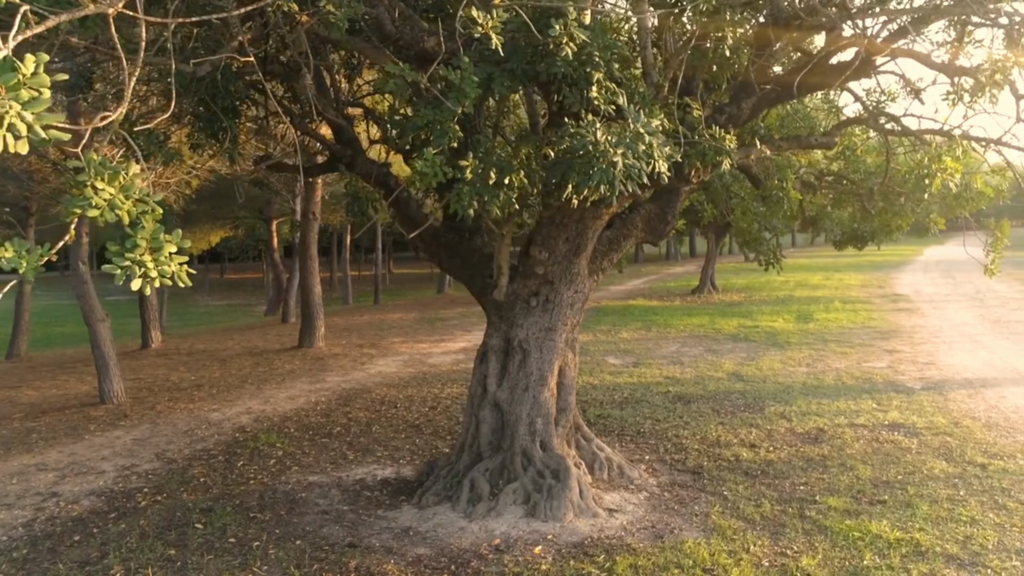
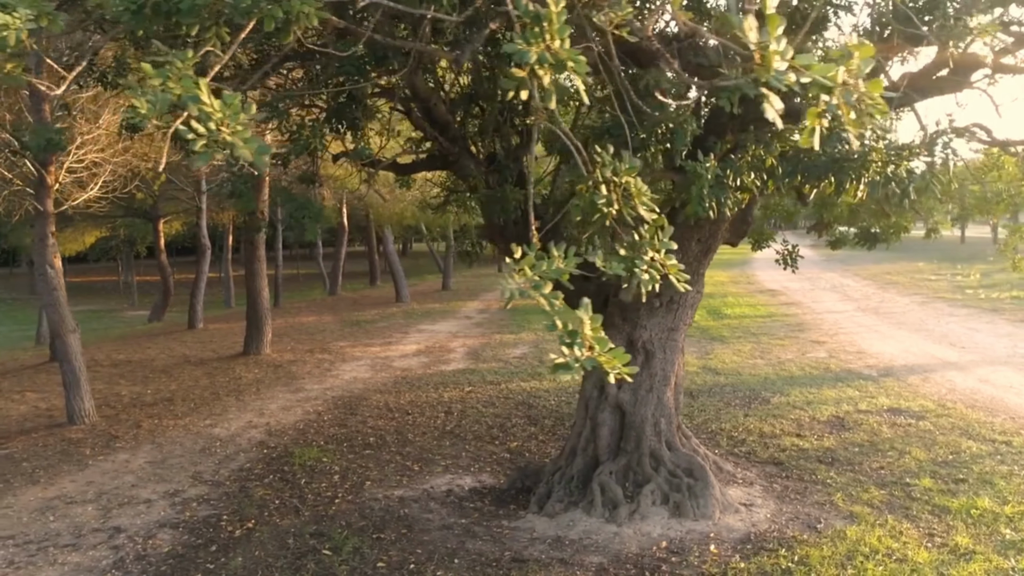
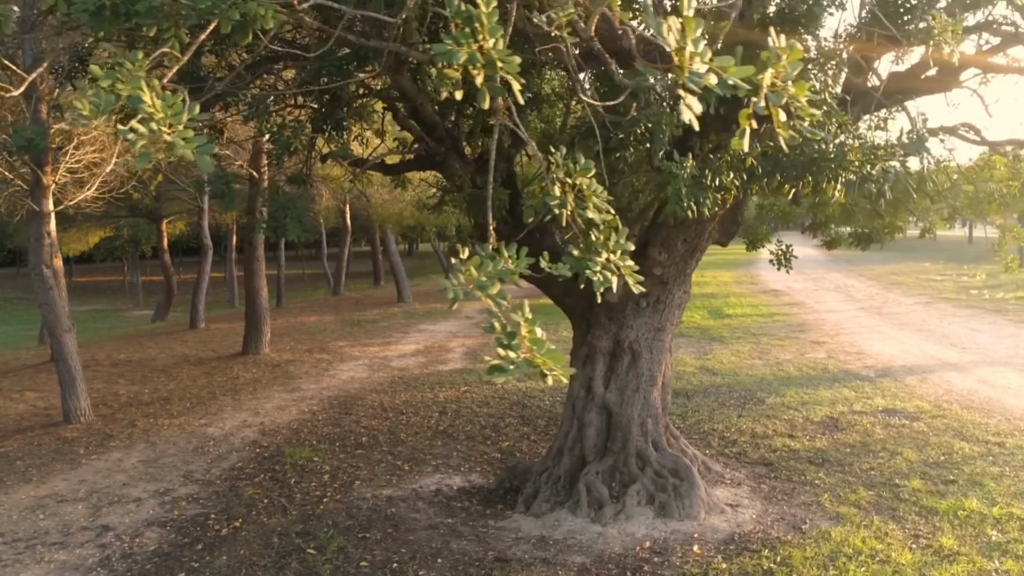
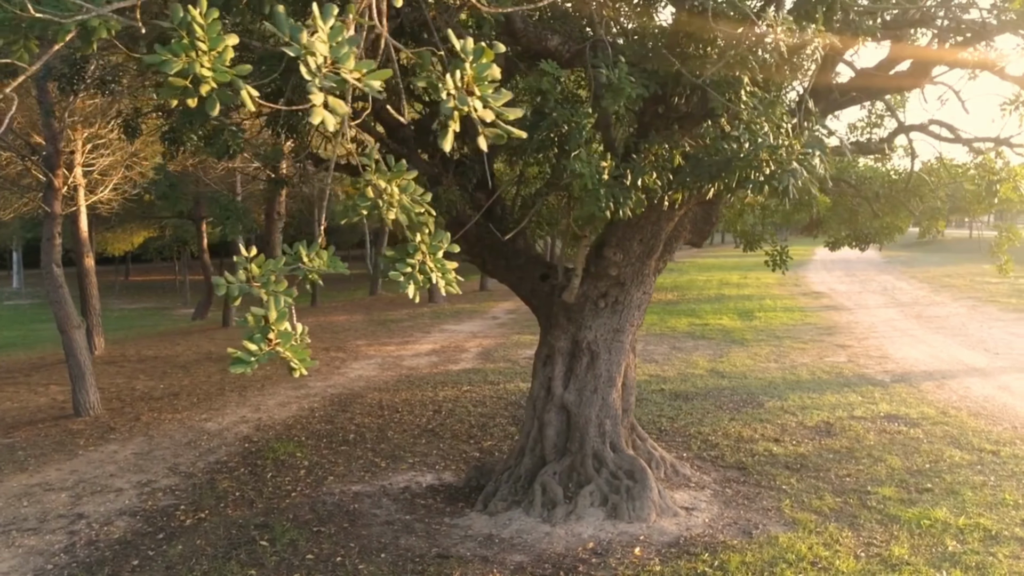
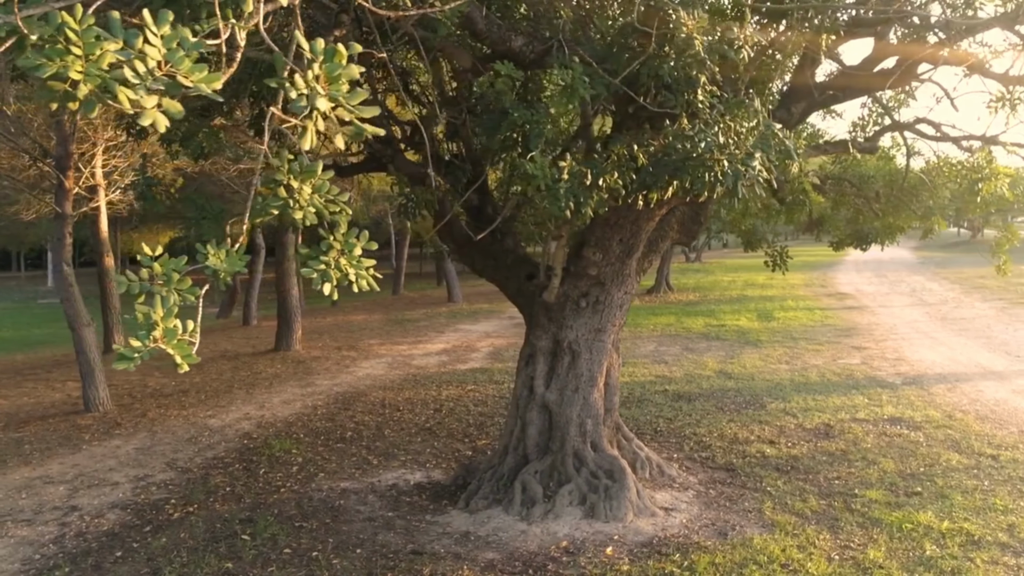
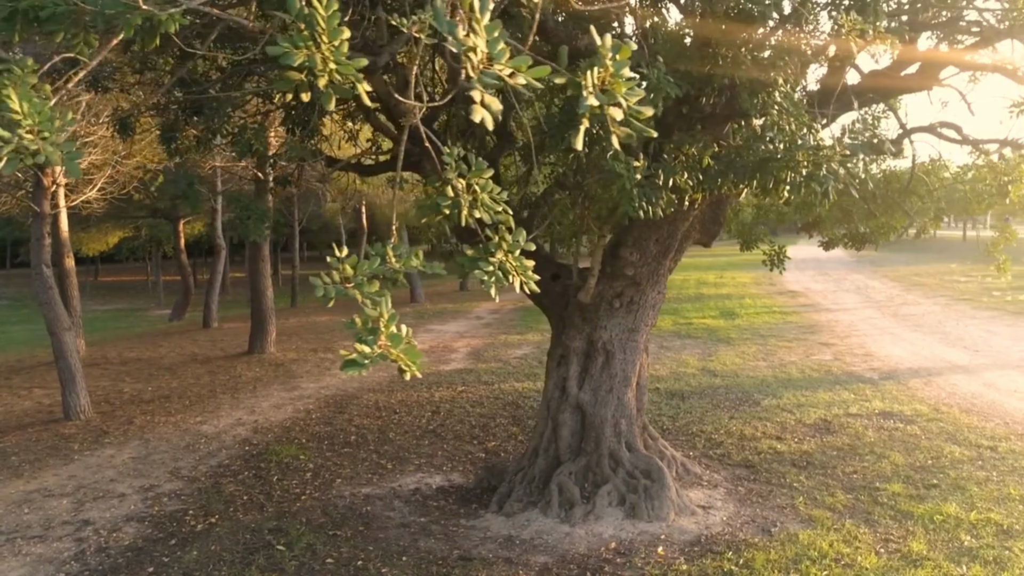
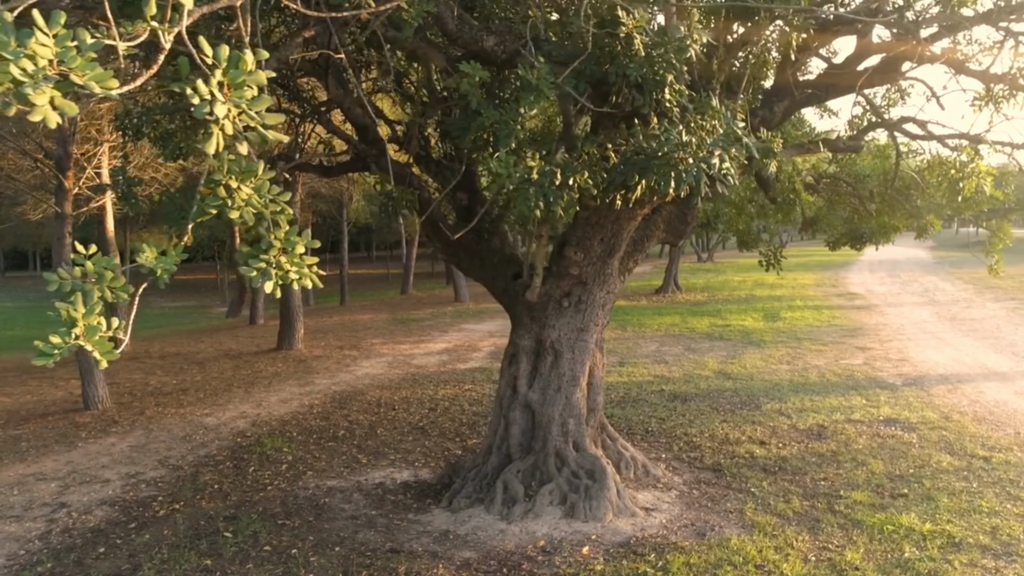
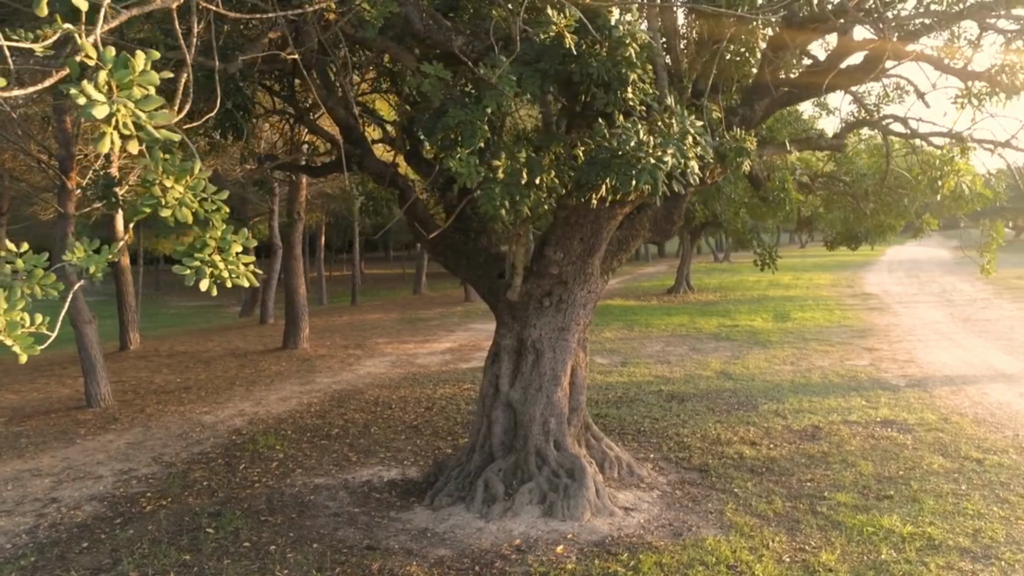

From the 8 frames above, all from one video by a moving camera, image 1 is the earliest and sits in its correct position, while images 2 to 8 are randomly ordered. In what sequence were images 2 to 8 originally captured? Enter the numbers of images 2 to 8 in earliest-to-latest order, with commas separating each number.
8, 7, 5, 4, 6, 3, 2
